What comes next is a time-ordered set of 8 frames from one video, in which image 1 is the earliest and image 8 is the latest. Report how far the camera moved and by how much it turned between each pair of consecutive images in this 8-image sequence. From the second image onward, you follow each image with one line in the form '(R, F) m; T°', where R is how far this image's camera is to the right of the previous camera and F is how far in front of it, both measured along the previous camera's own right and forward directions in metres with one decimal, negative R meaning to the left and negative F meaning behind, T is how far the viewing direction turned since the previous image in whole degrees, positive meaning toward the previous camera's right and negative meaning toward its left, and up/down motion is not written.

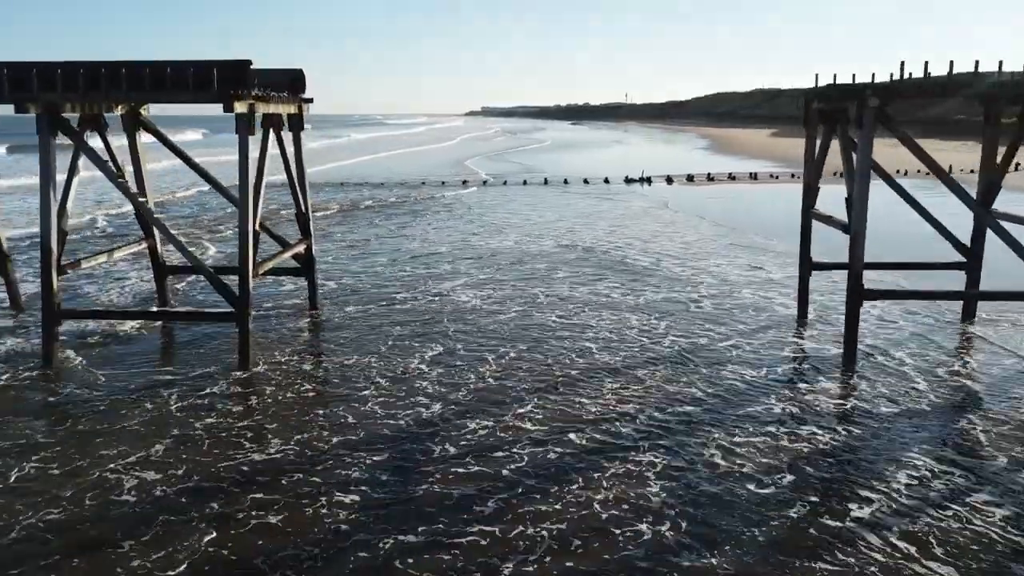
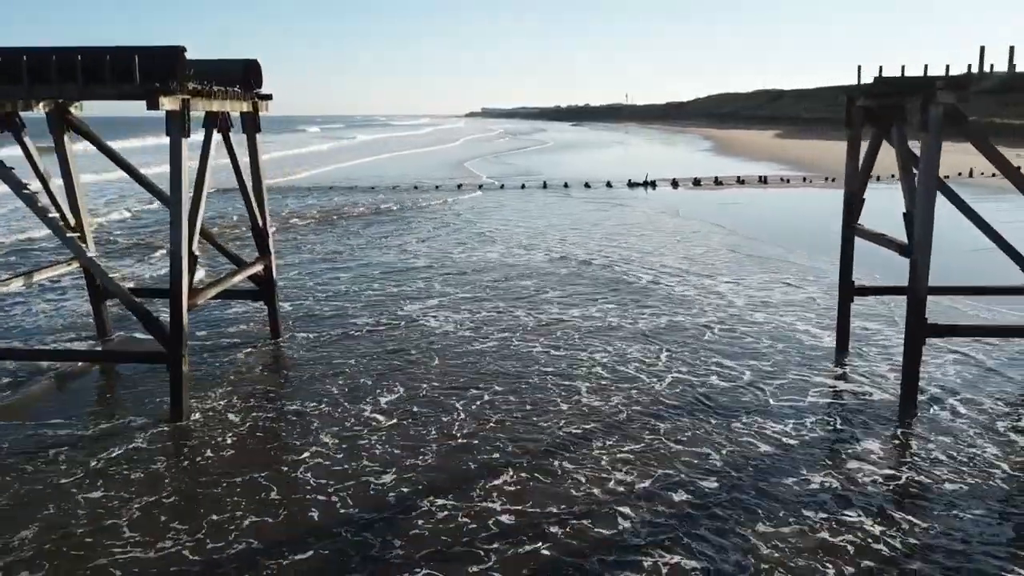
(+0.3, +1.8) m; 0°
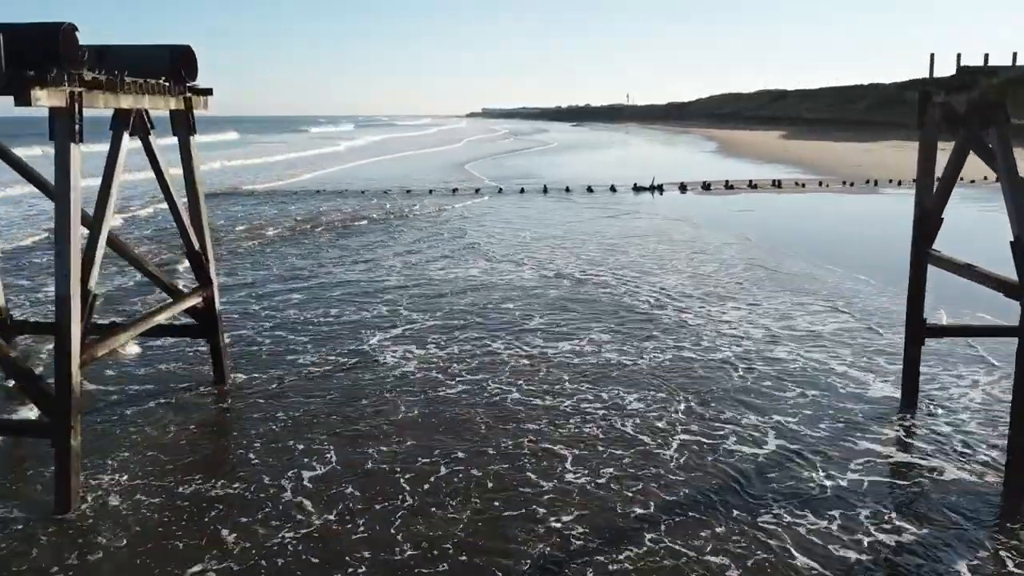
(+0.4, +2.0) m; 0°
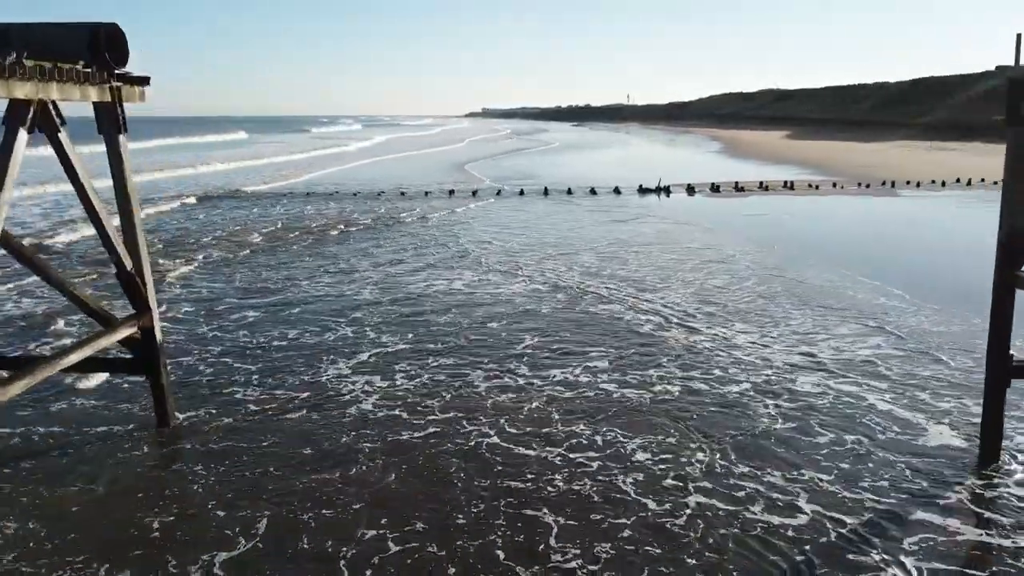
(+0.3, +1.5) m; 0°
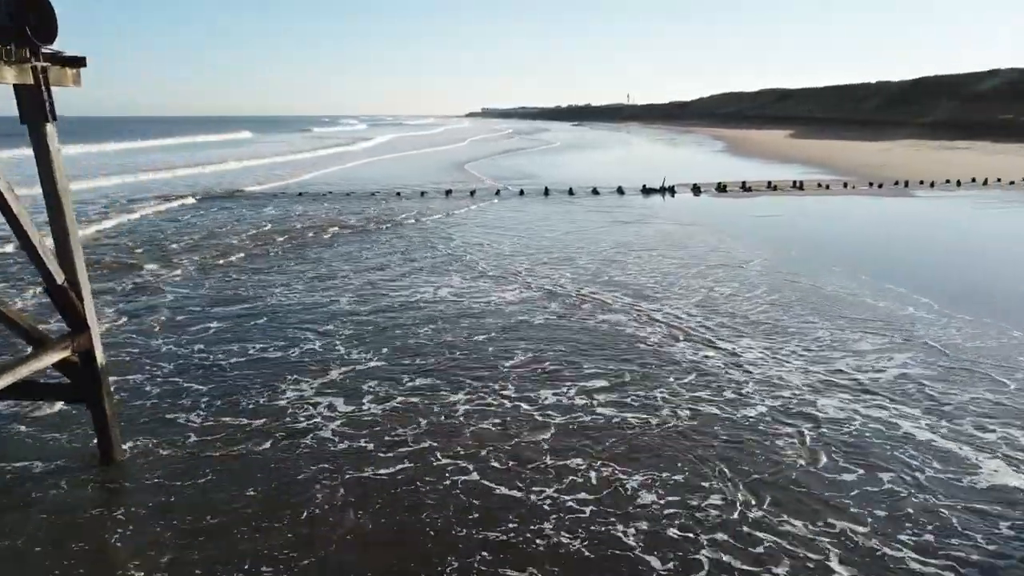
(+0.2, +1.1) m; 0°
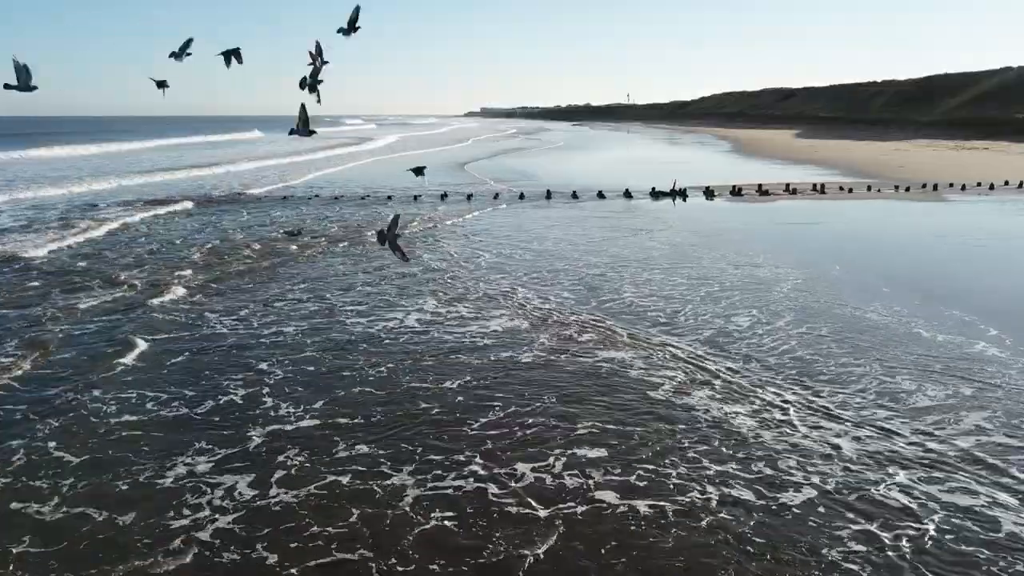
(+0.3, +2.0) m; -1°
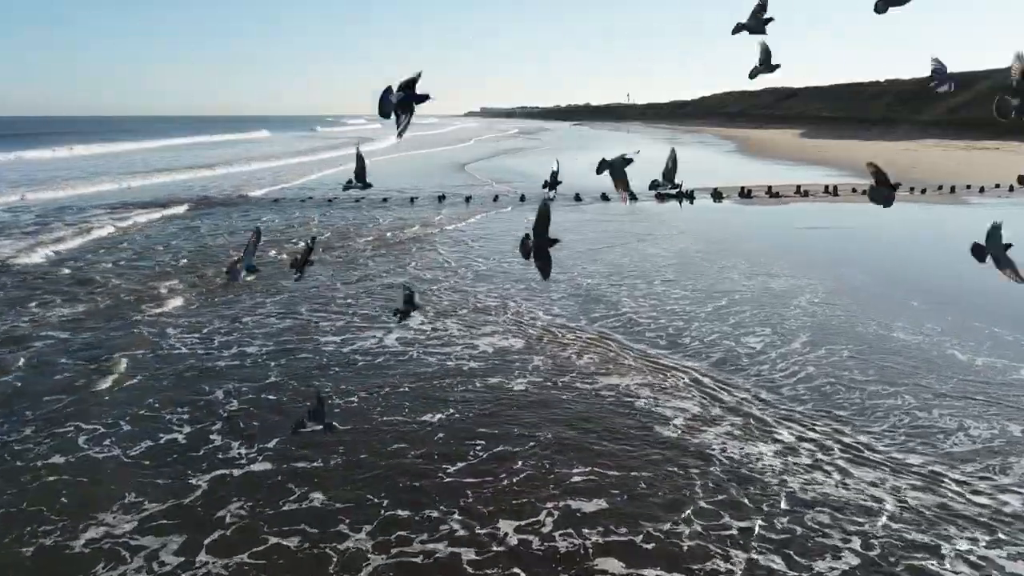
(+0.2, +1.0) m; 0°
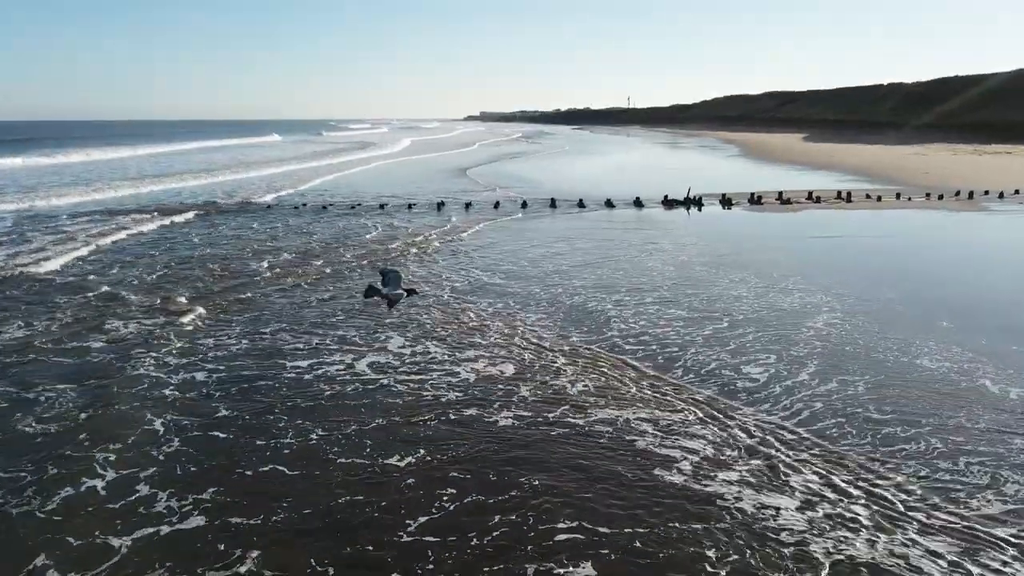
(+0.3, +0.9) m; -1°
